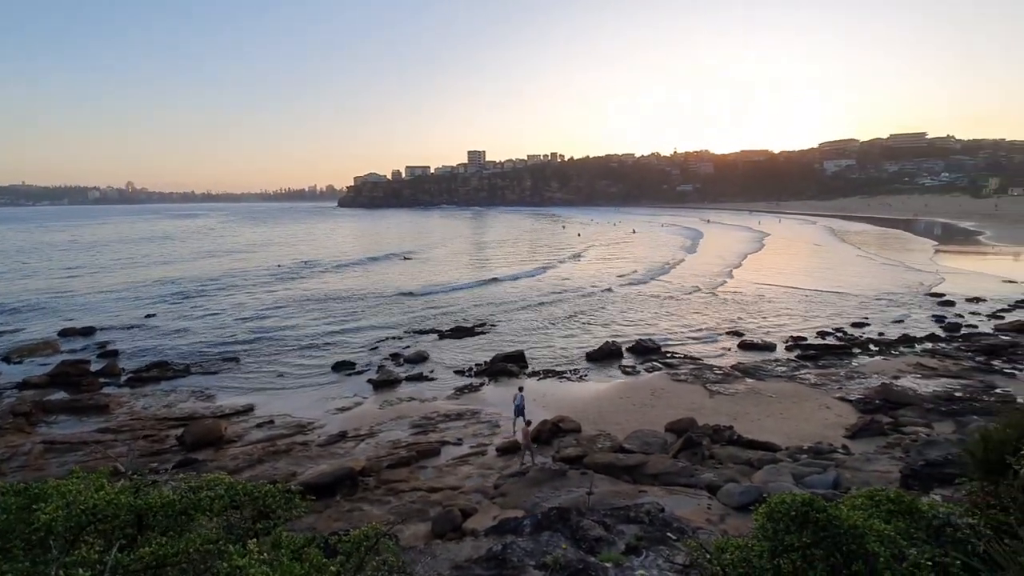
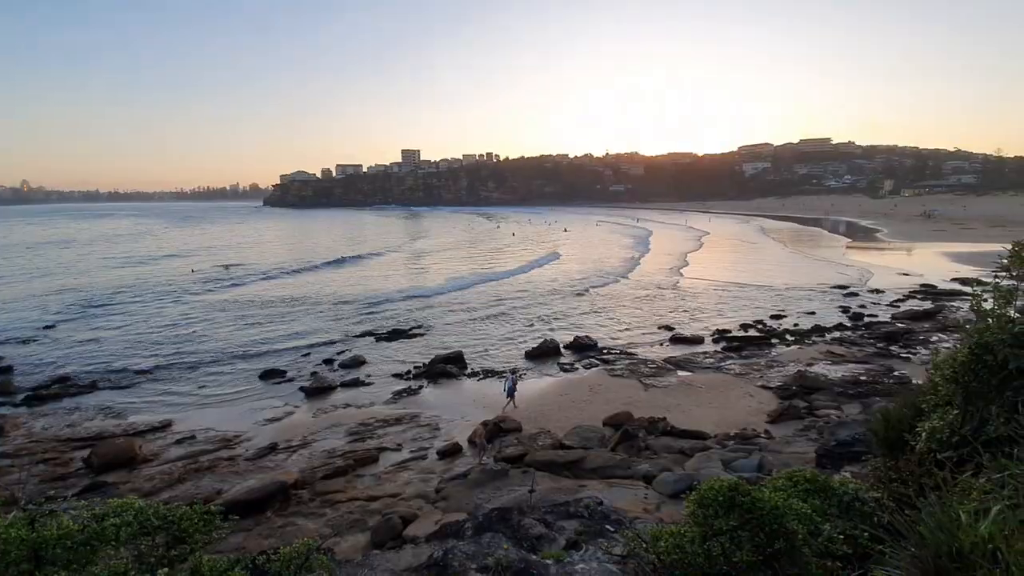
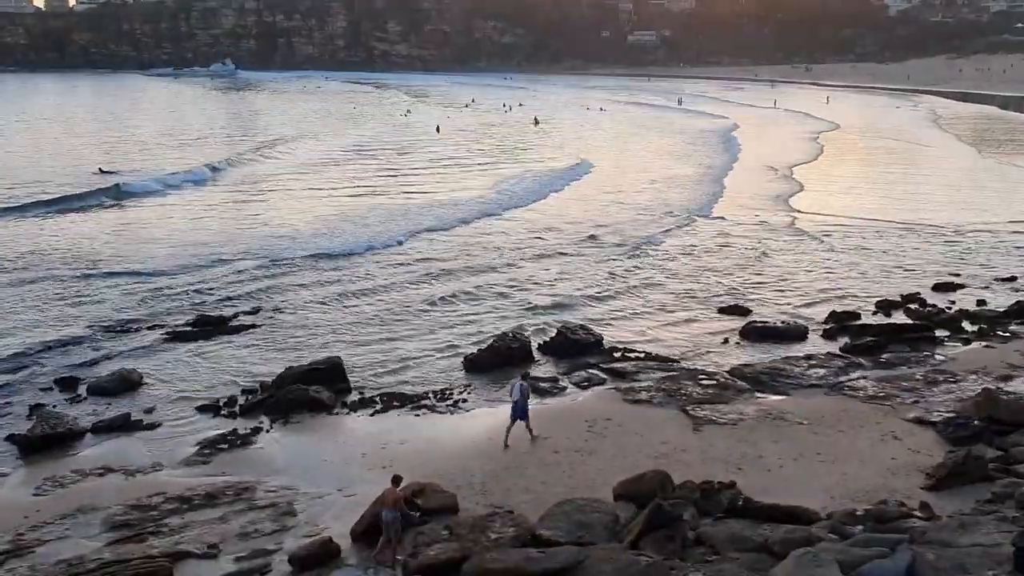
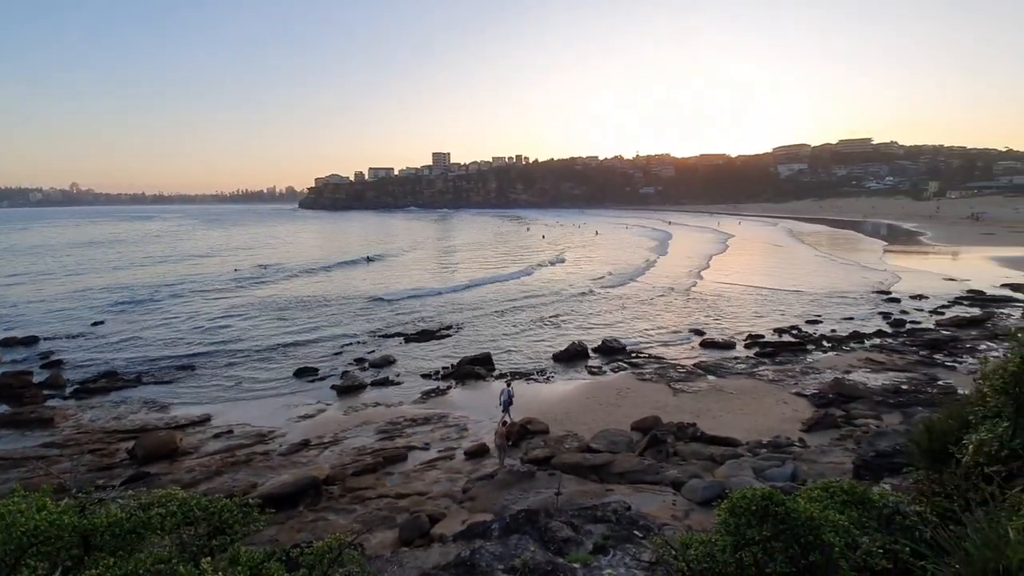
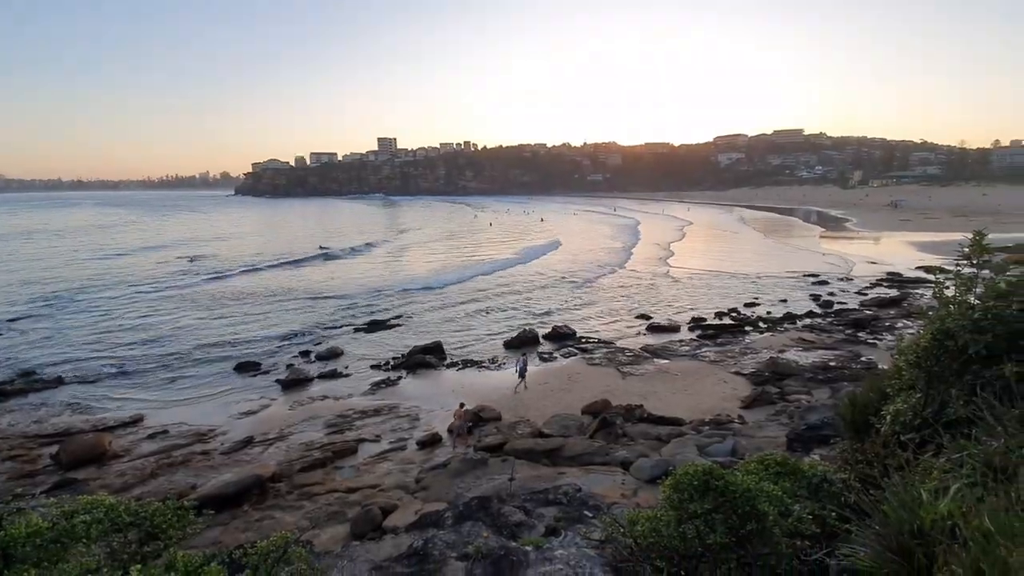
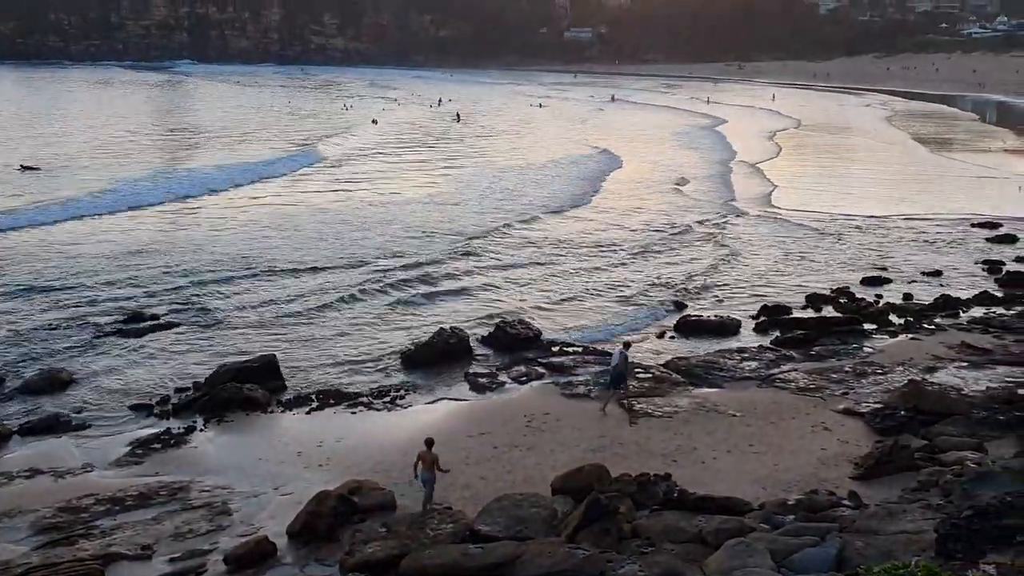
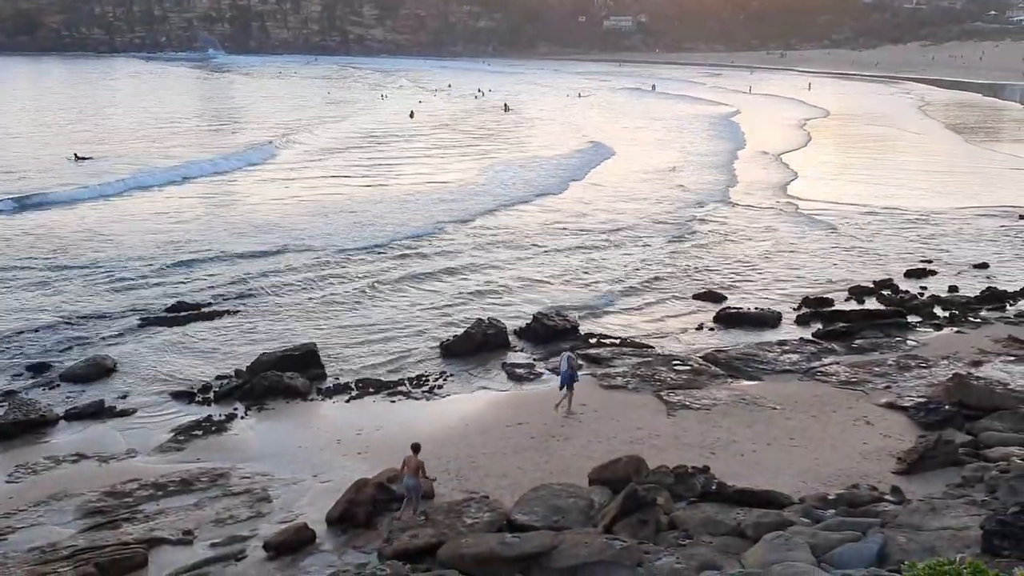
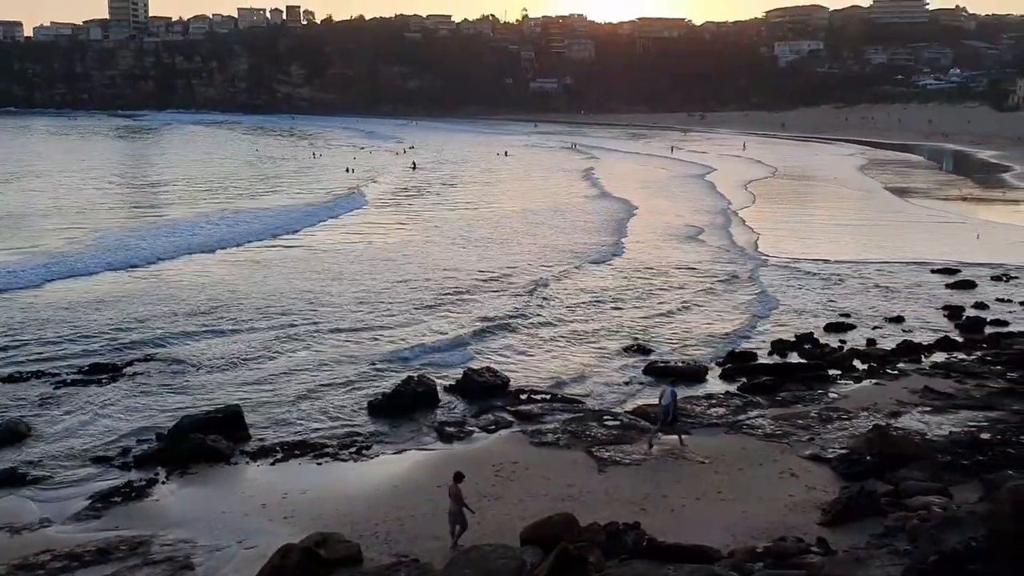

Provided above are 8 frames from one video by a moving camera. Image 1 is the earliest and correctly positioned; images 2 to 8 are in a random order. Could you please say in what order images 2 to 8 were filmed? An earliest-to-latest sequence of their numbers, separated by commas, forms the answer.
4, 2, 5, 3, 7, 6, 8
